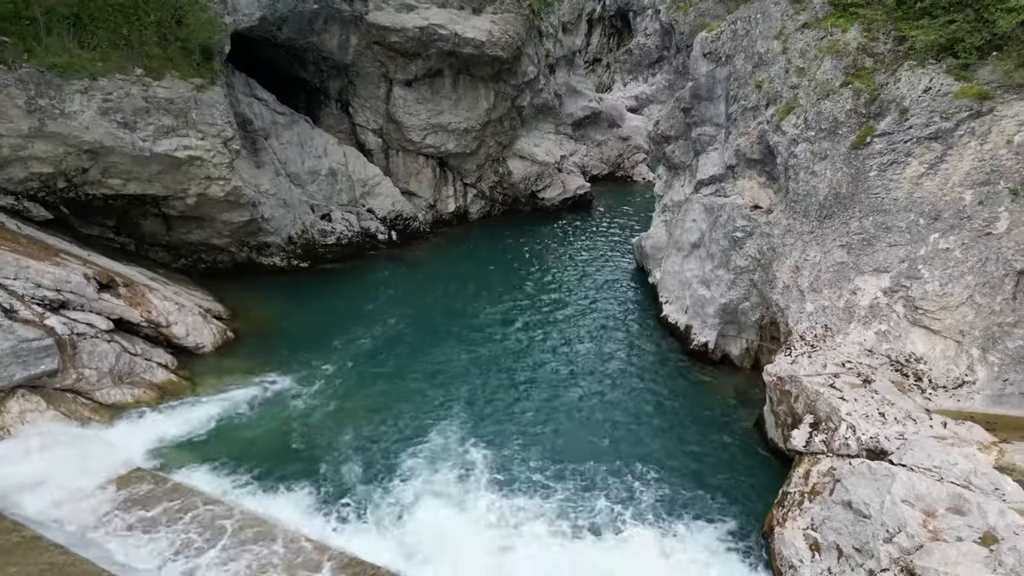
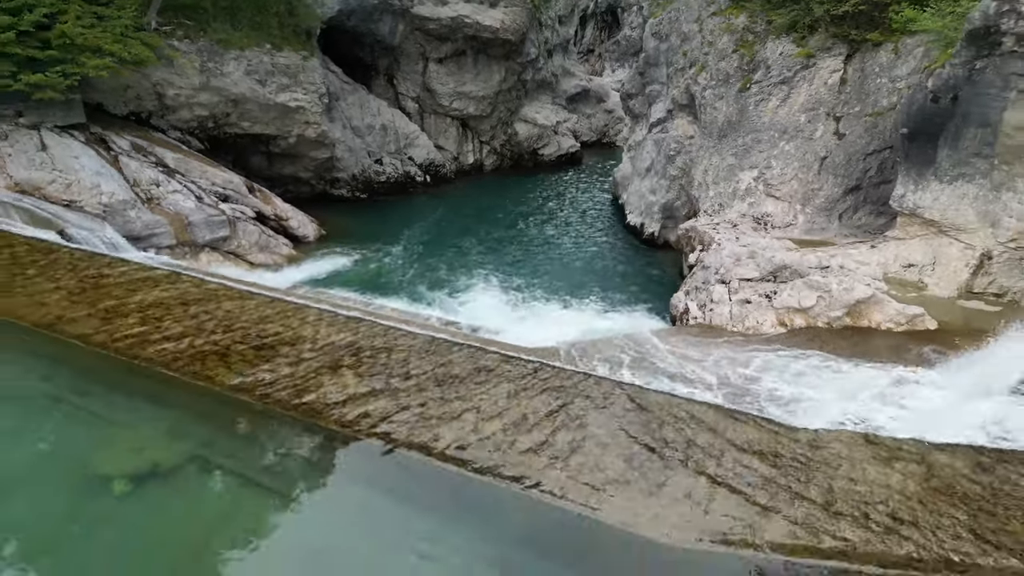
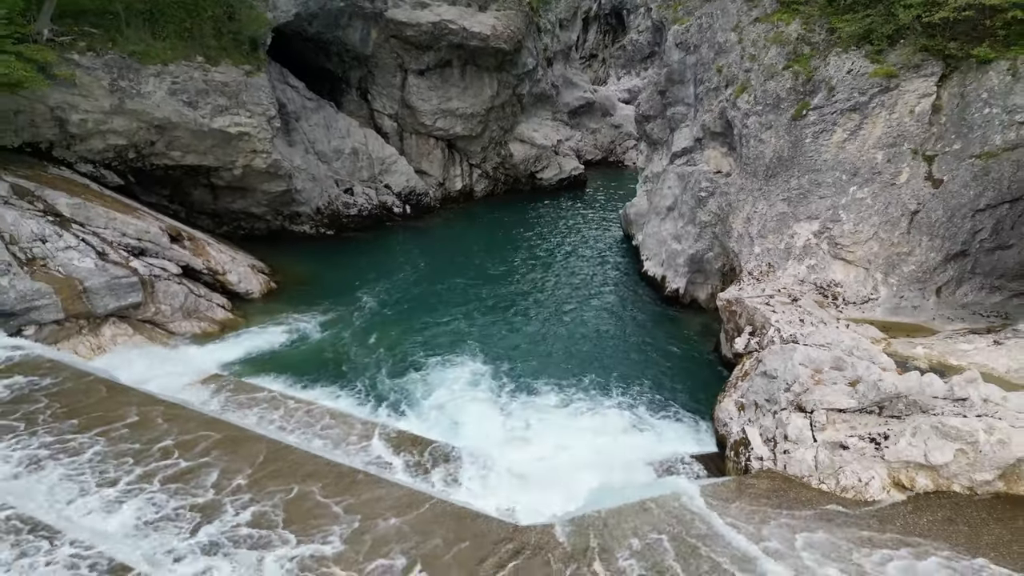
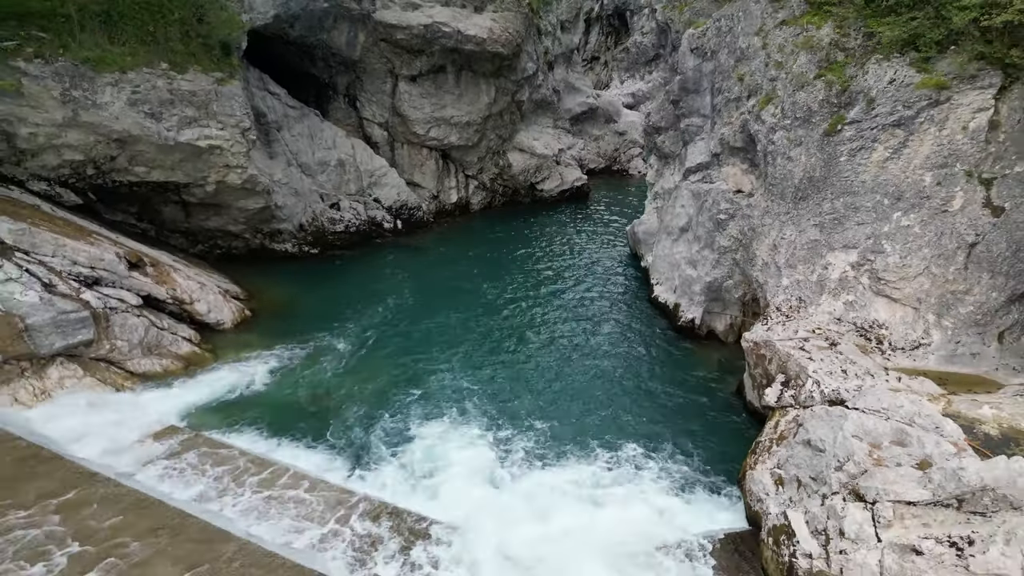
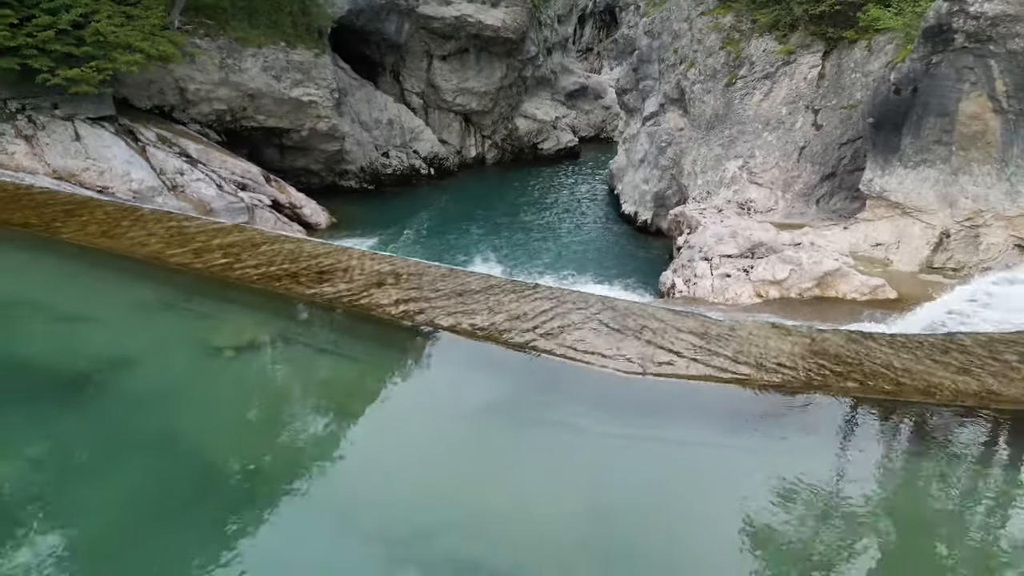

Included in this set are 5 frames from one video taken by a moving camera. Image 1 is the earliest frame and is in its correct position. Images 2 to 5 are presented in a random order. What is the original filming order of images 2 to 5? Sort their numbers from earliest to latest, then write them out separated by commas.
4, 3, 2, 5
